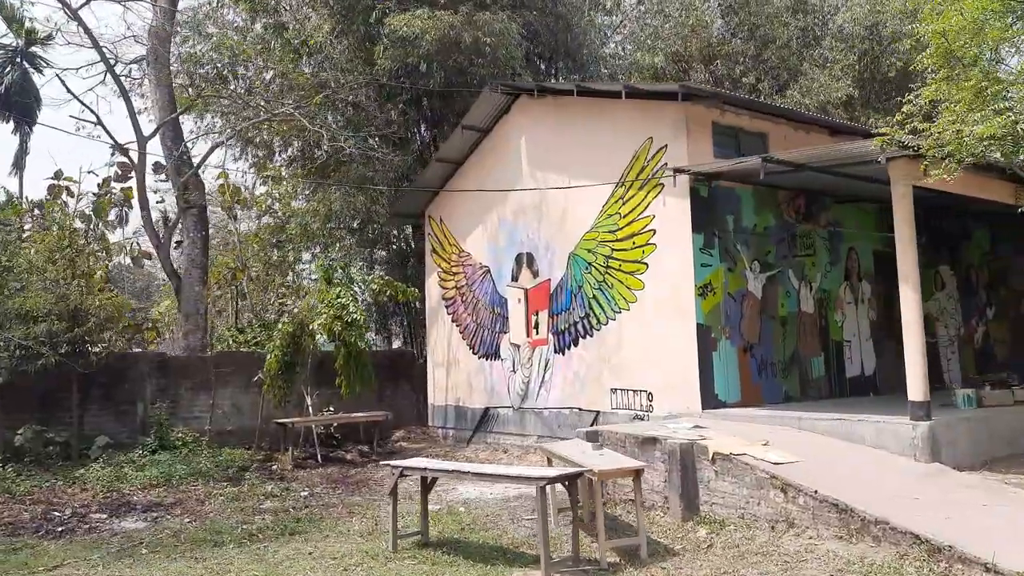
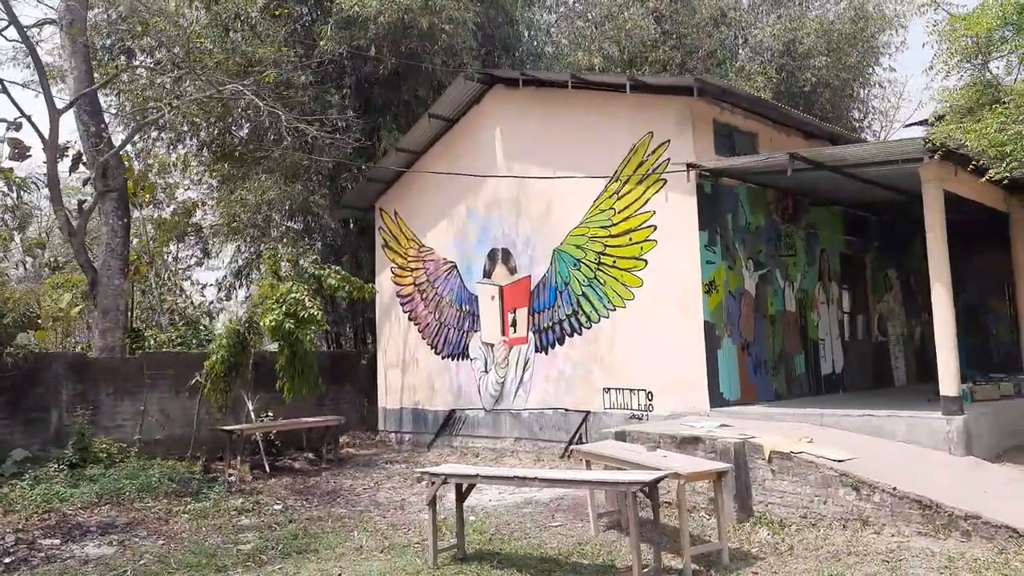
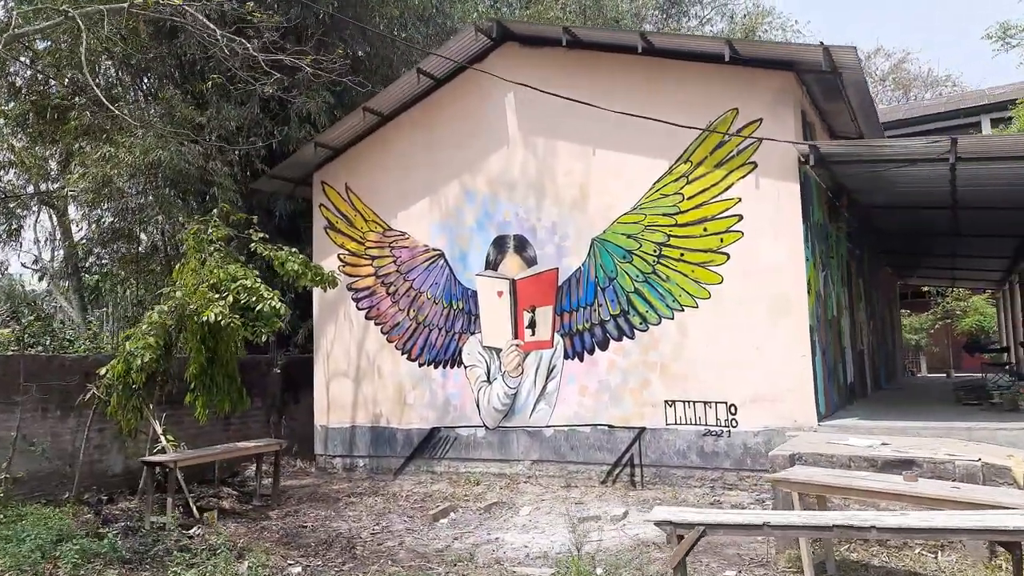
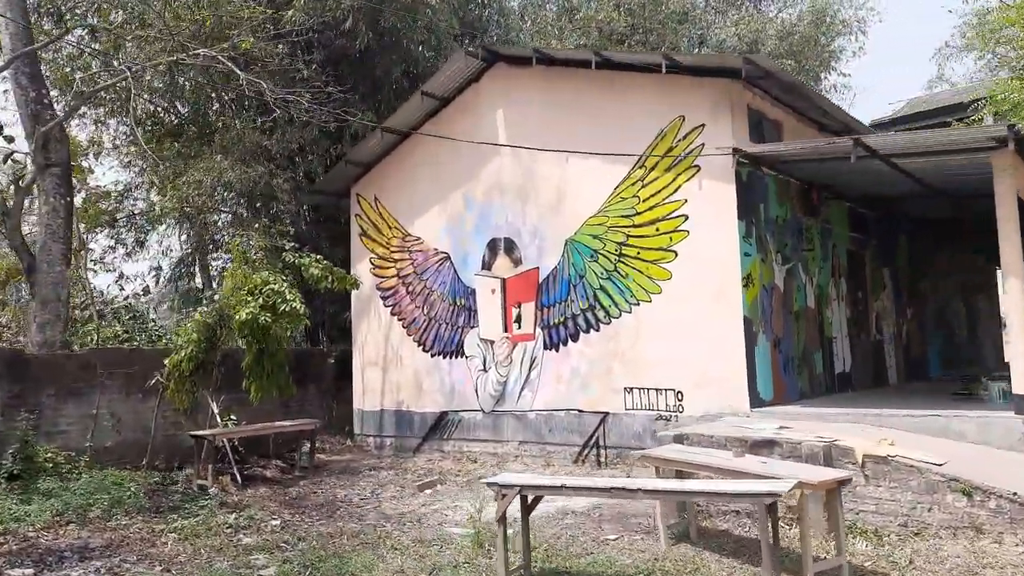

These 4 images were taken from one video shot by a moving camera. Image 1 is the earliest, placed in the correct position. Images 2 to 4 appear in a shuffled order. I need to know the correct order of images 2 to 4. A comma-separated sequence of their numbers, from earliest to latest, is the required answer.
2, 4, 3
